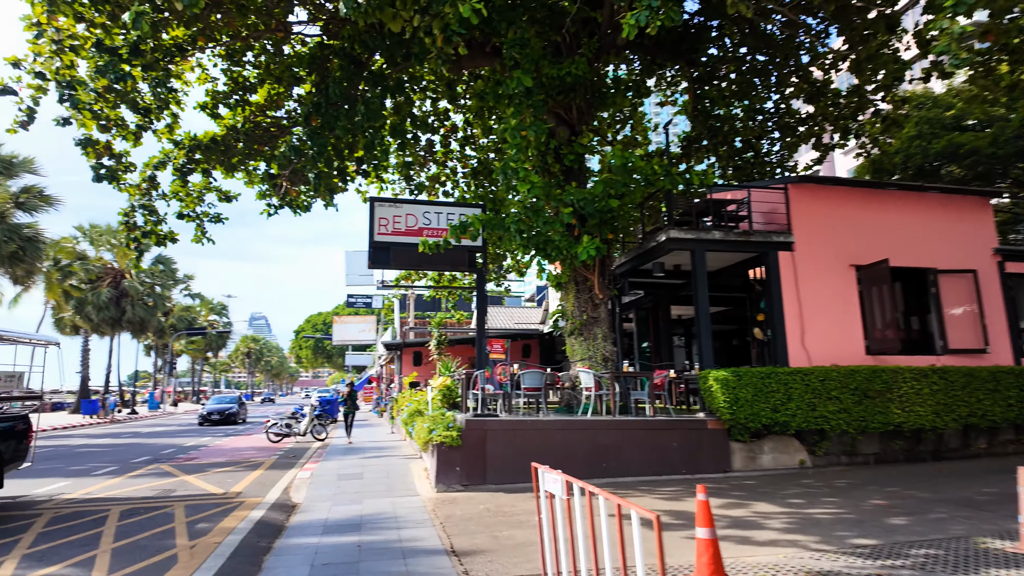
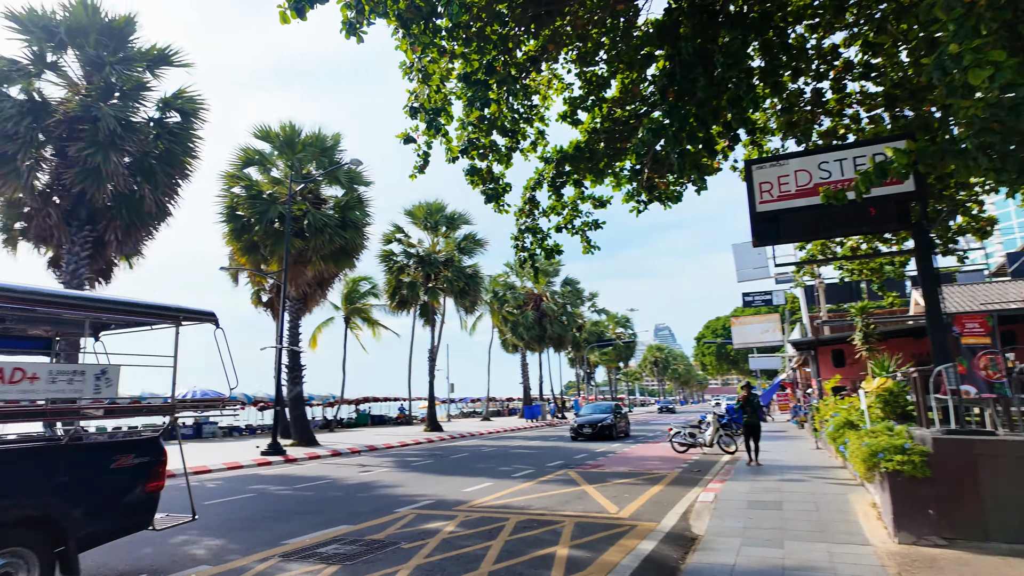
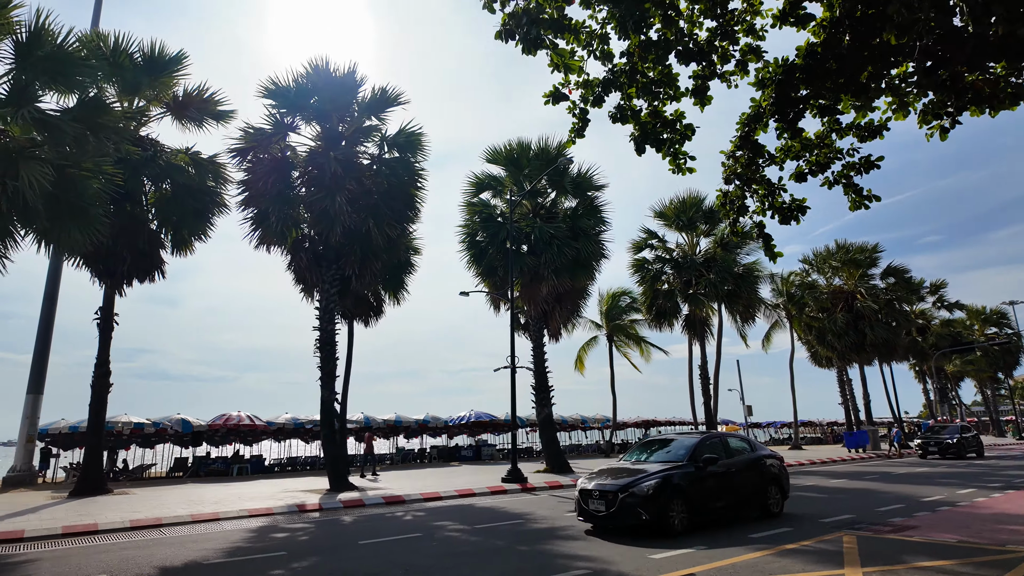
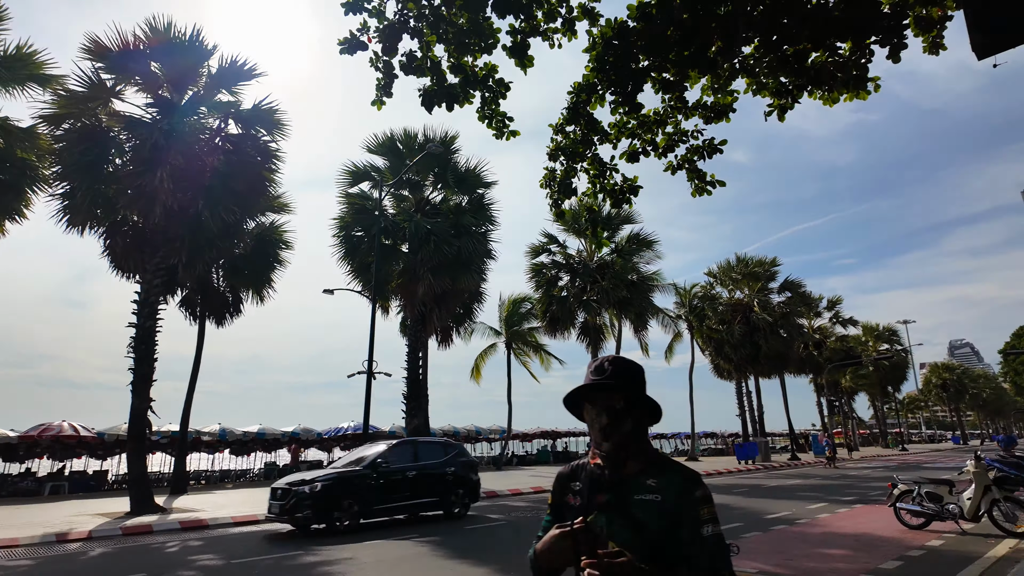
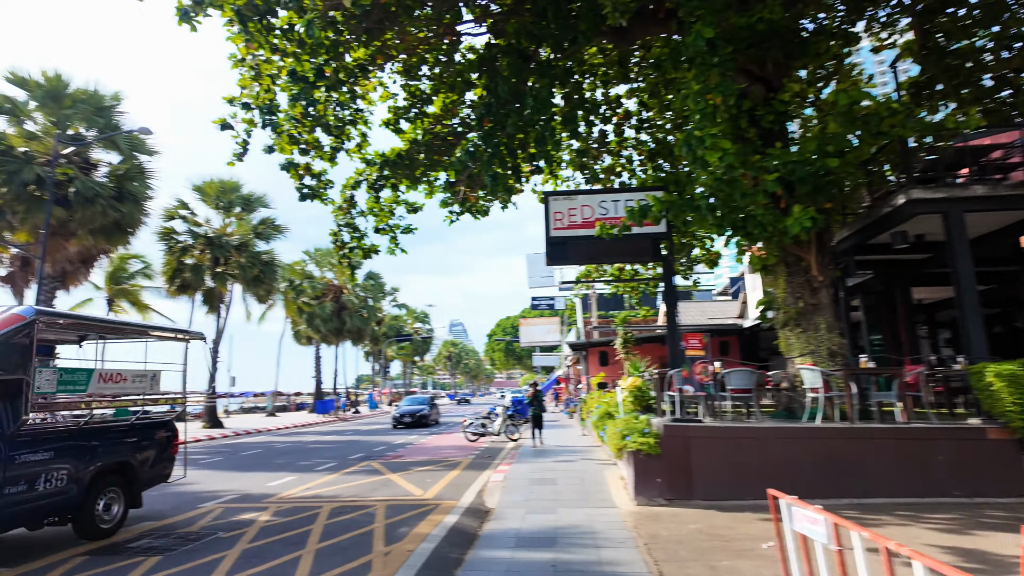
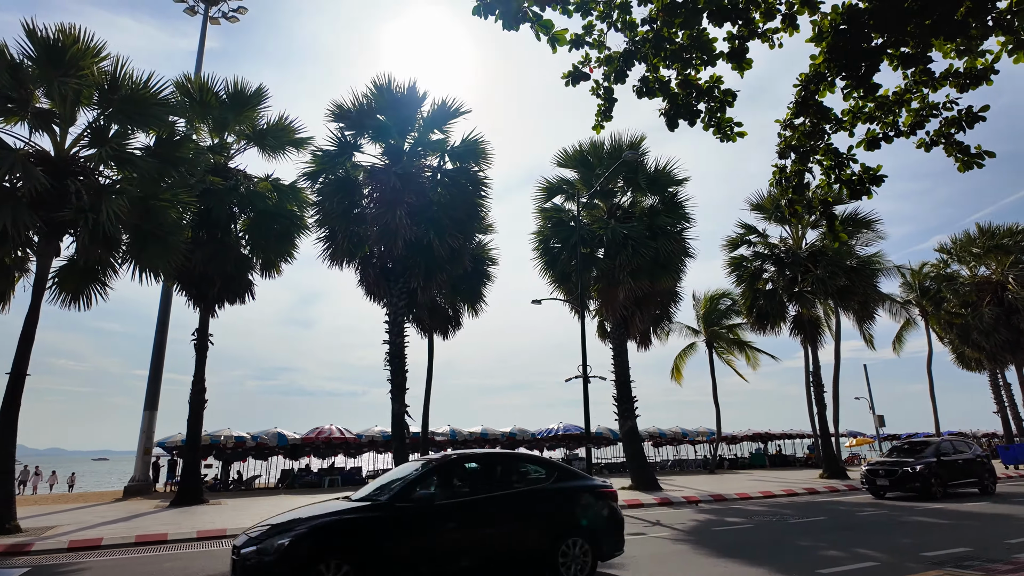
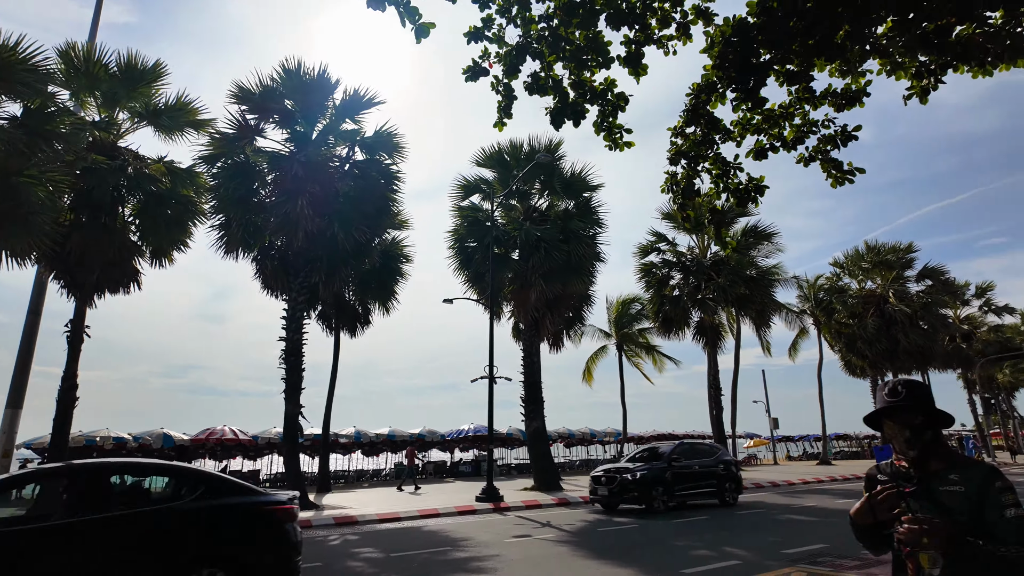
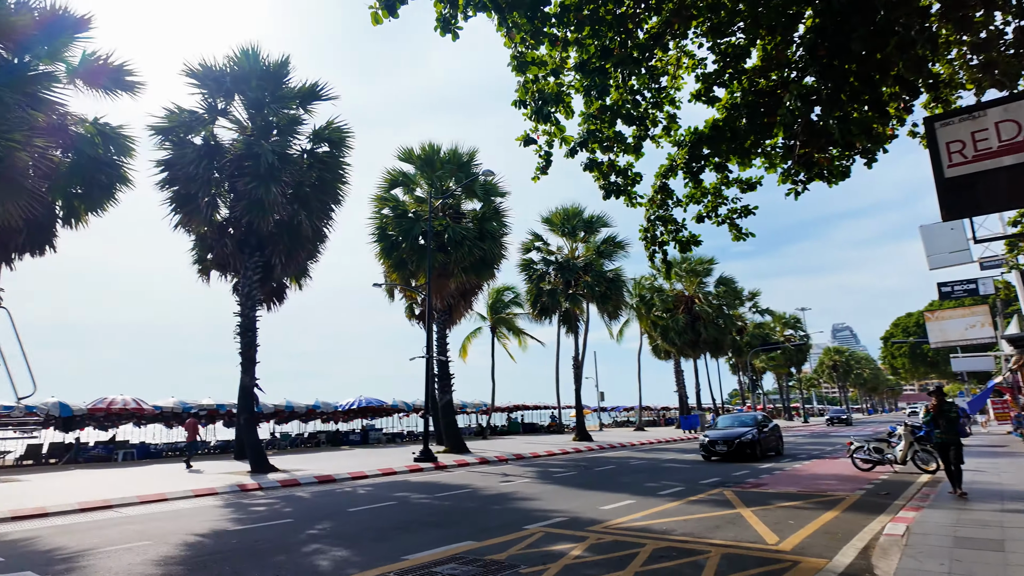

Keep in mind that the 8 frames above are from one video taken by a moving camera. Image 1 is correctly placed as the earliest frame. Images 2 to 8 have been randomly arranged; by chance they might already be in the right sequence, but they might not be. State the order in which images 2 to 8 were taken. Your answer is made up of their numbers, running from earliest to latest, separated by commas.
5, 2, 8, 3, 6, 7, 4
